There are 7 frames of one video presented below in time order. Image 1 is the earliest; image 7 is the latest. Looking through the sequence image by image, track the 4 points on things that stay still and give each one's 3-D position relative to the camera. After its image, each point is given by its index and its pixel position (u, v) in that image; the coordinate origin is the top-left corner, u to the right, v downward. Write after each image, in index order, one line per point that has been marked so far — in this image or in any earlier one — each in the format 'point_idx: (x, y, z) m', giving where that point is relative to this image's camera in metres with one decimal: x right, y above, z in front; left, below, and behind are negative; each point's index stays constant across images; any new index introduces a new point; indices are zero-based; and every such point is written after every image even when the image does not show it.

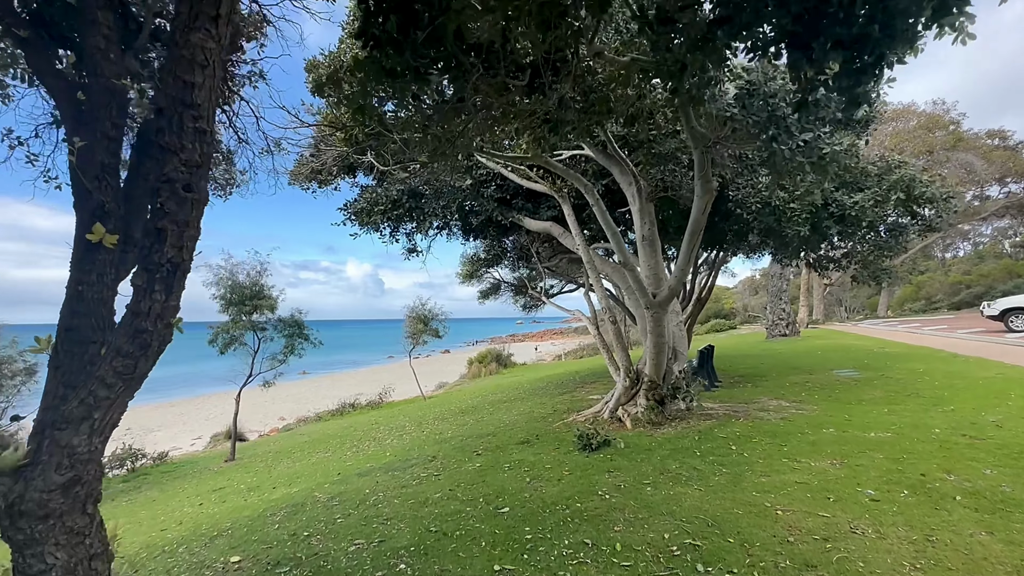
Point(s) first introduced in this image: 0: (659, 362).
0: (+2.6, -1.3, +8.3) m
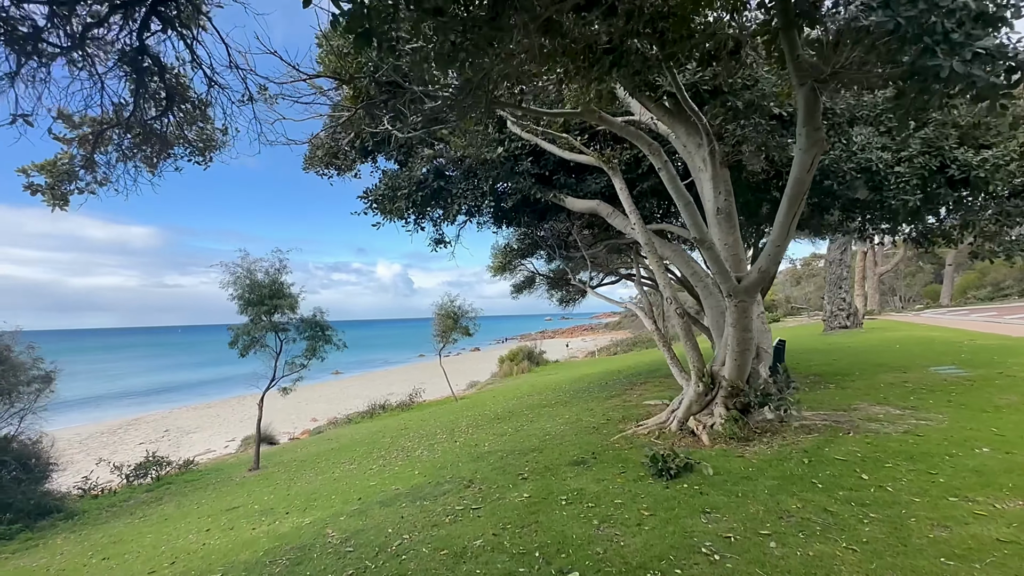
0: (+3.3, -1.1, +6.8) m
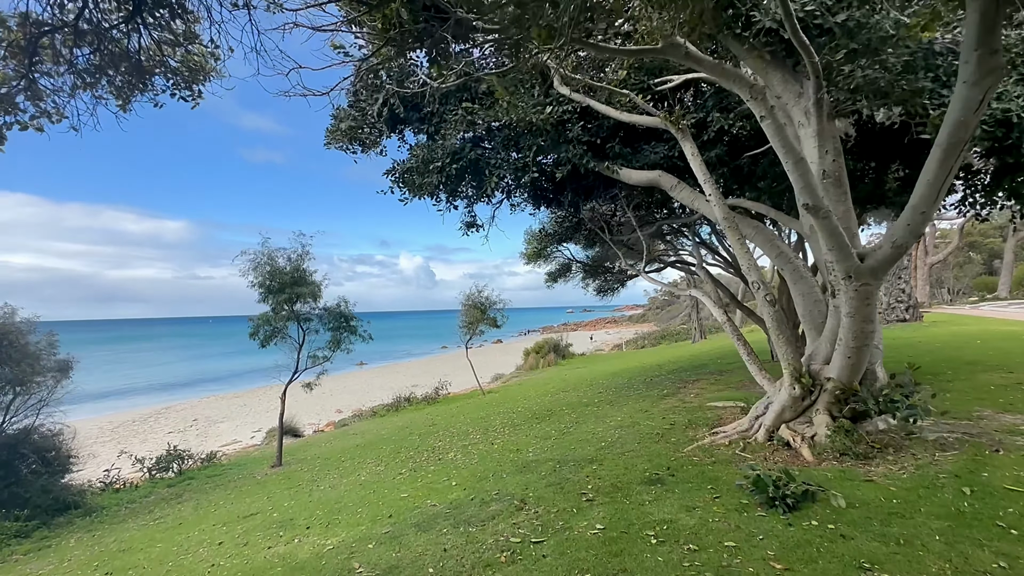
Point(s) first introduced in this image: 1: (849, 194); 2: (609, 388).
0: (+4.0, -0.9, +5.5) m
1: (+4.1, +1.1, +5.6) m
2: (+2.9, -3.0, +13.9) m
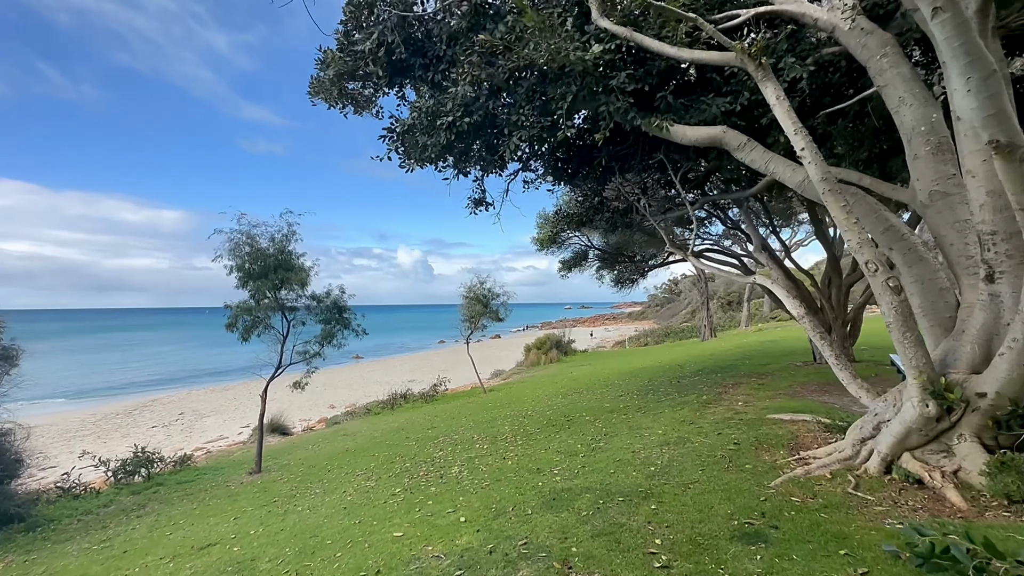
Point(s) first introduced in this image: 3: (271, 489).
0: (+4.3, -0.7, +3.9) m
1: (+4.4, +1.3, +4.1) m
2: (+3.1, -2.7, +12.4) m
3: (-5.1, -4.3, +10.0) m
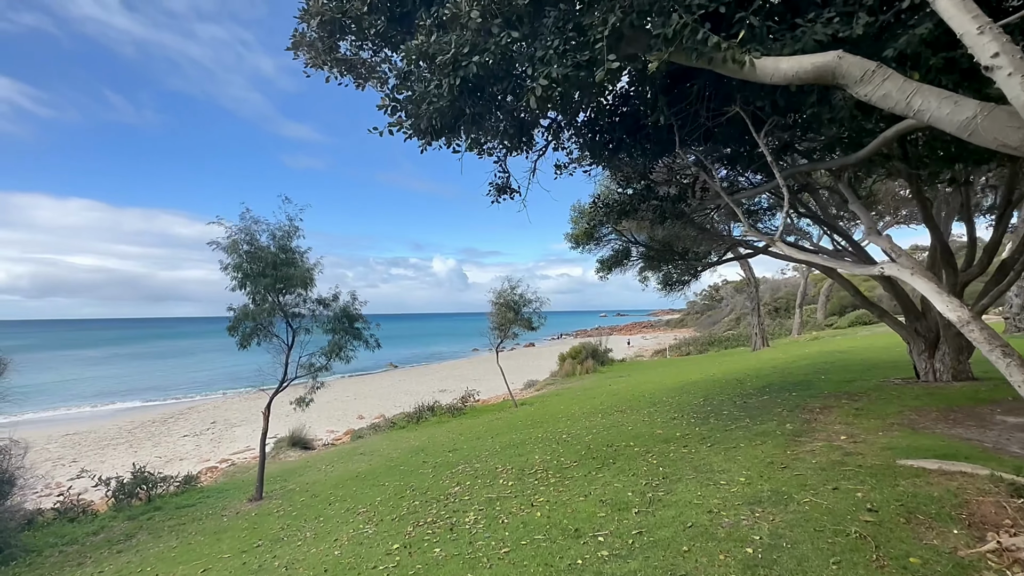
0: (+4.4, -0.6, +1.9) m
1: (+4.5, +1.4, +2.1) m
2: (+3.8, -2.7, +10.4) m
3: (-4.6, -4.3, +8.5) m
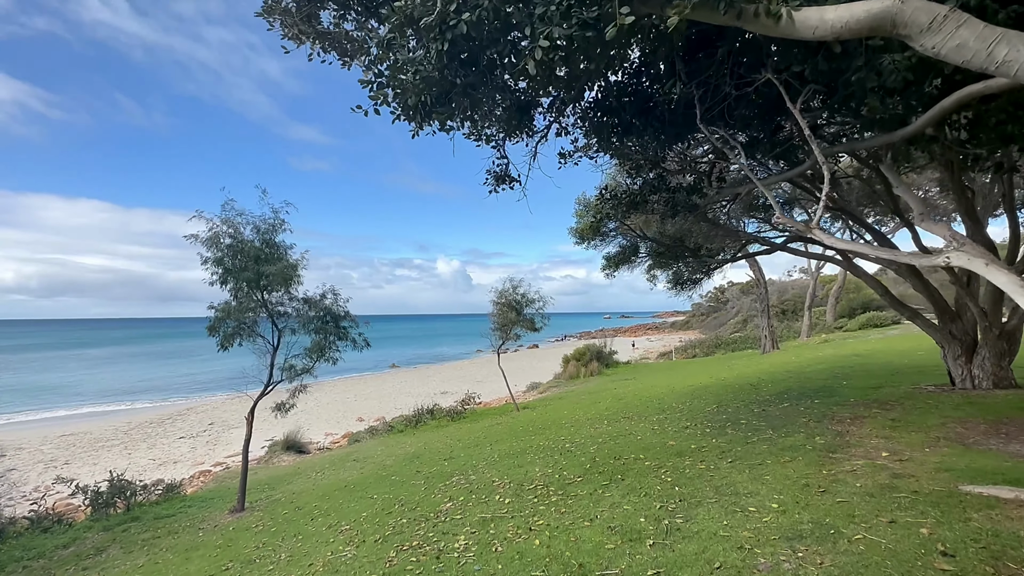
0: (+4.3, -0.5, +1.1) m
1: (+4.4, +1.5, +1.3) m
2: (+3.8, -2.7, +9.6) m
3: (-4.6, -4.3, +7.8) m
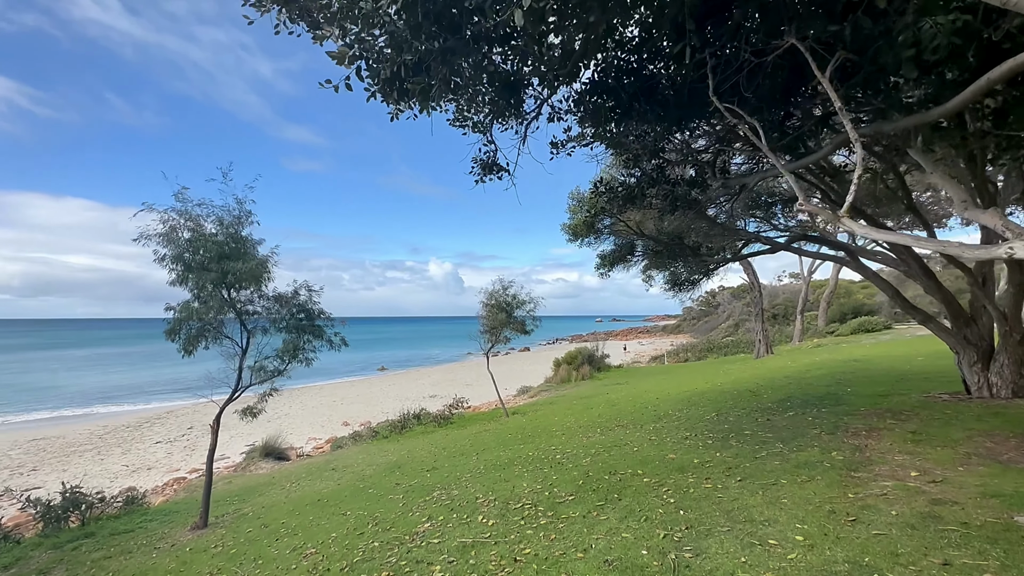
0: (+4.2, -0.5, +0.5) m
1: (+4.3, +1.5, +0.7) m
2: (+3.6, -2.7, +8.9) m
3: (-4.8, -4.2, +7.0) m
